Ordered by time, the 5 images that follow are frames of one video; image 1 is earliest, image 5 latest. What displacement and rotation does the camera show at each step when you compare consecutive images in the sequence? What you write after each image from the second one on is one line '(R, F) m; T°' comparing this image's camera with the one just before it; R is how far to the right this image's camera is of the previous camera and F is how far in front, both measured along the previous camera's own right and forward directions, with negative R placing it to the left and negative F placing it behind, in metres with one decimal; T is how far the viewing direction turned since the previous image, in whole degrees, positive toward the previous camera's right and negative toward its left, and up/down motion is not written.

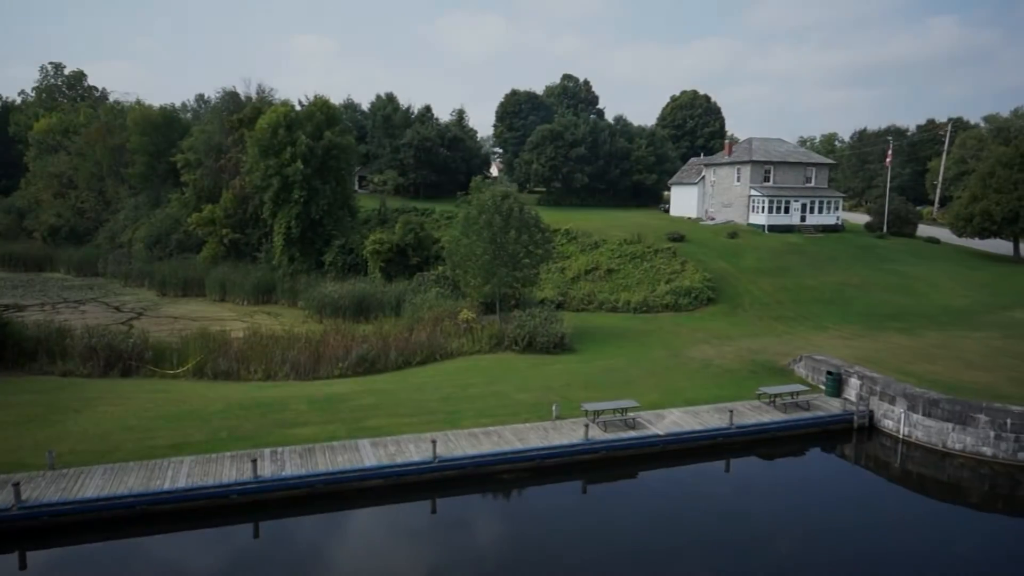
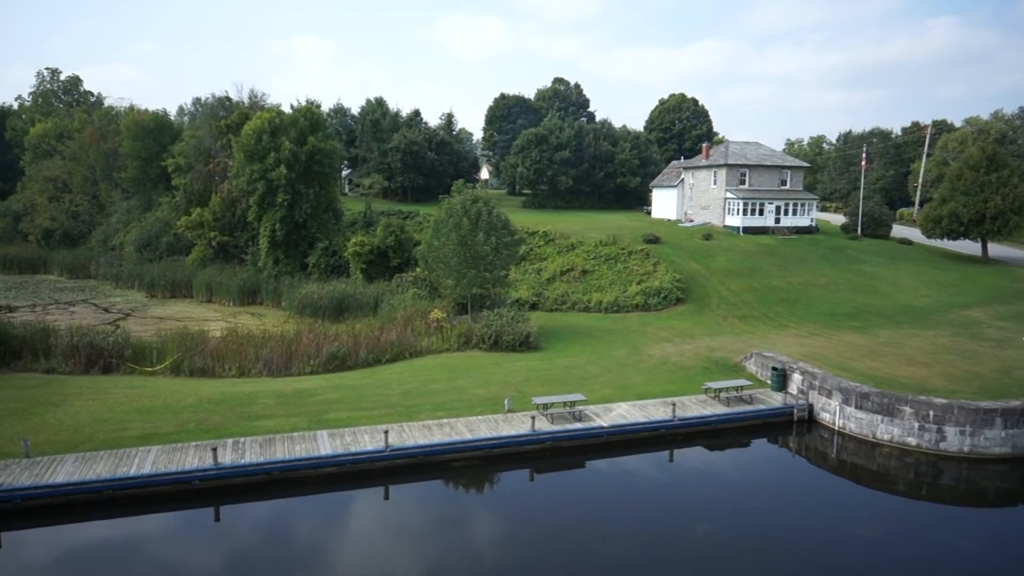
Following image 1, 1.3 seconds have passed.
(+1.0, -0.8) m; 0°
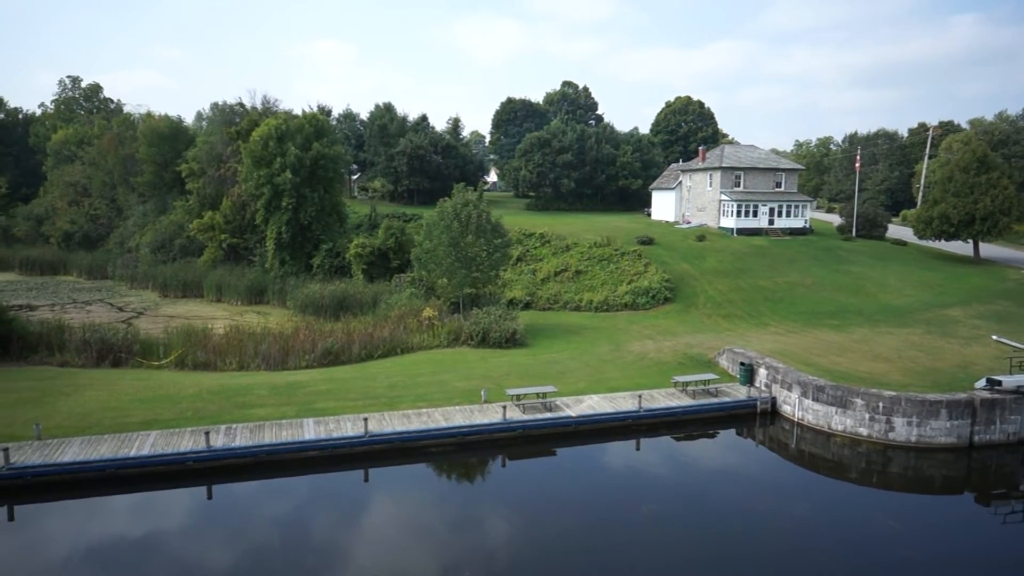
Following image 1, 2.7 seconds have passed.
(+0.9, -1.0) m; -1°
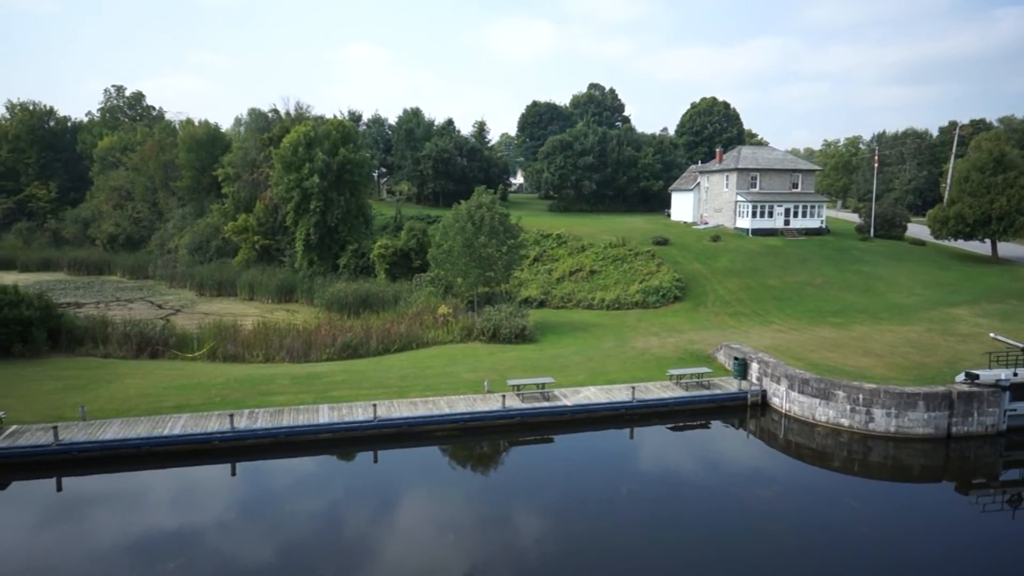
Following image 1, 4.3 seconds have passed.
(+0.8, -1.1) m; -3°
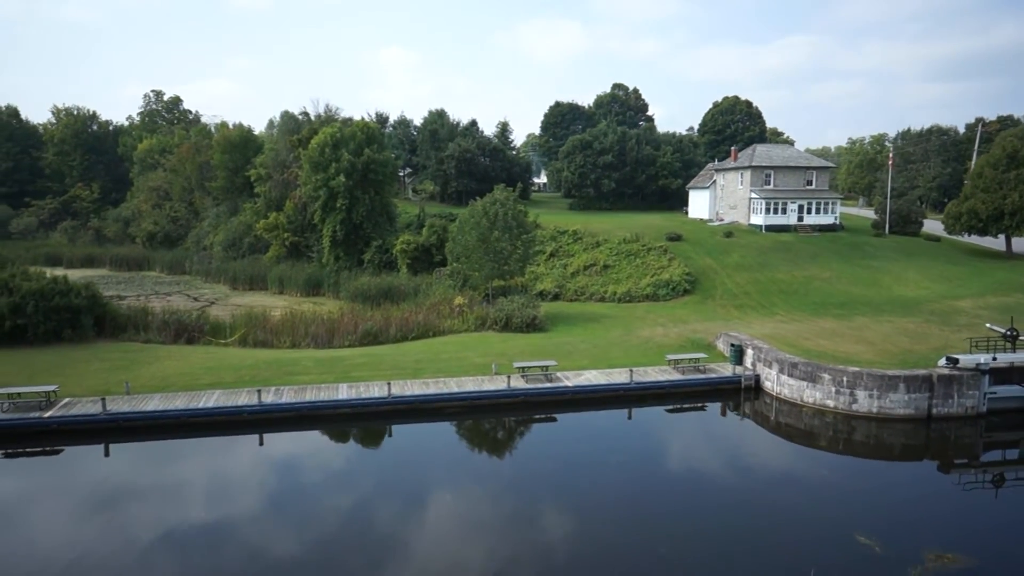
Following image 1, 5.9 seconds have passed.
(+0.6, -1.2) m; -2°
